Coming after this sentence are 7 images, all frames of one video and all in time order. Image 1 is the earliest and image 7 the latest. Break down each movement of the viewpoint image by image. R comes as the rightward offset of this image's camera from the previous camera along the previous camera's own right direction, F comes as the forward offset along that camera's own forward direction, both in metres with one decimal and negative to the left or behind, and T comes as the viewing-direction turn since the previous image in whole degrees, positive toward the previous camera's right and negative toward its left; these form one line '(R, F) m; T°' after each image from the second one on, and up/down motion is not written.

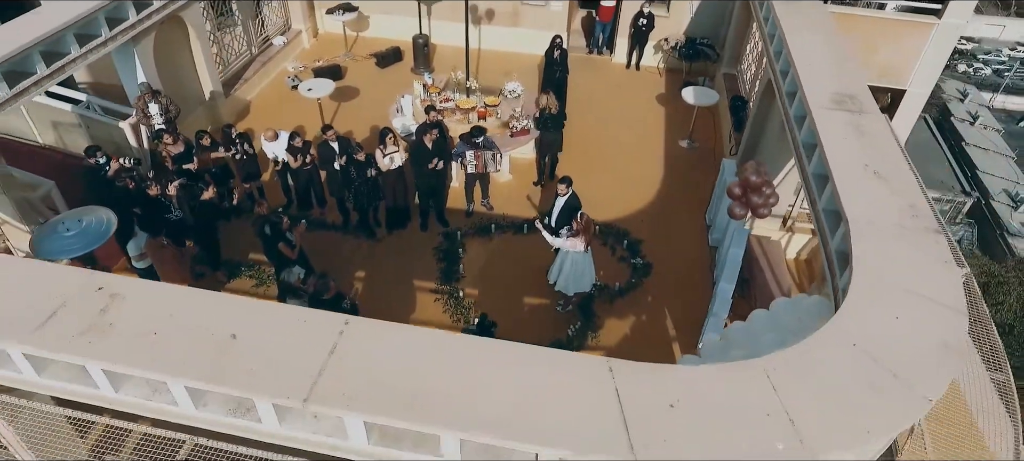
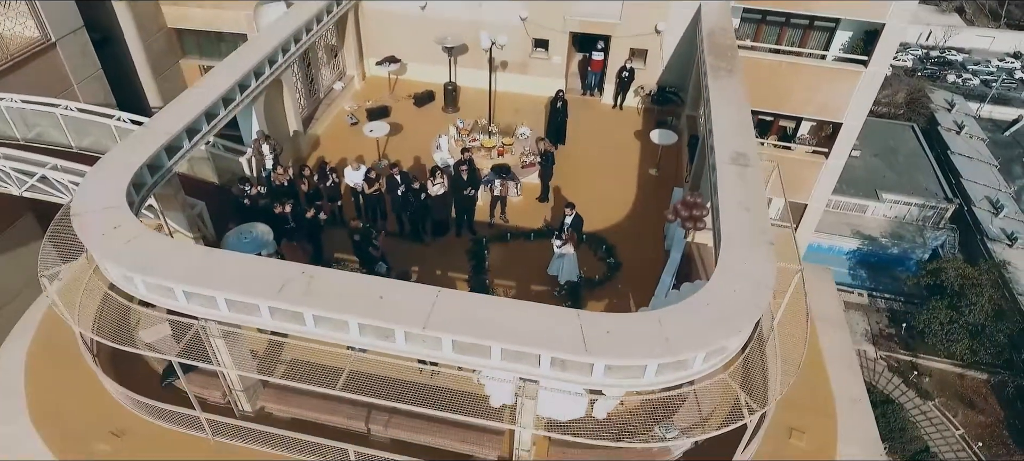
(-0.2, -3.5) m; 0°
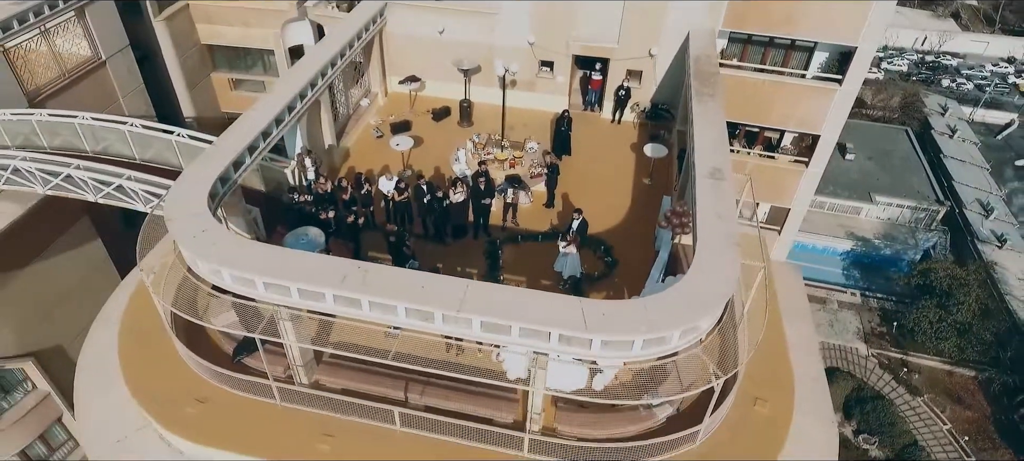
(-0.2, -1.9) m; 0°
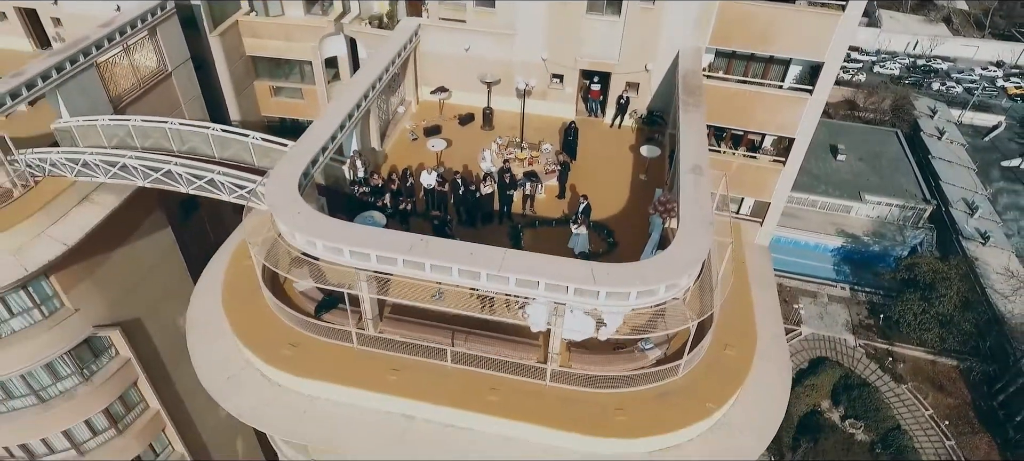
(-0.5, -3.1) m; 0°
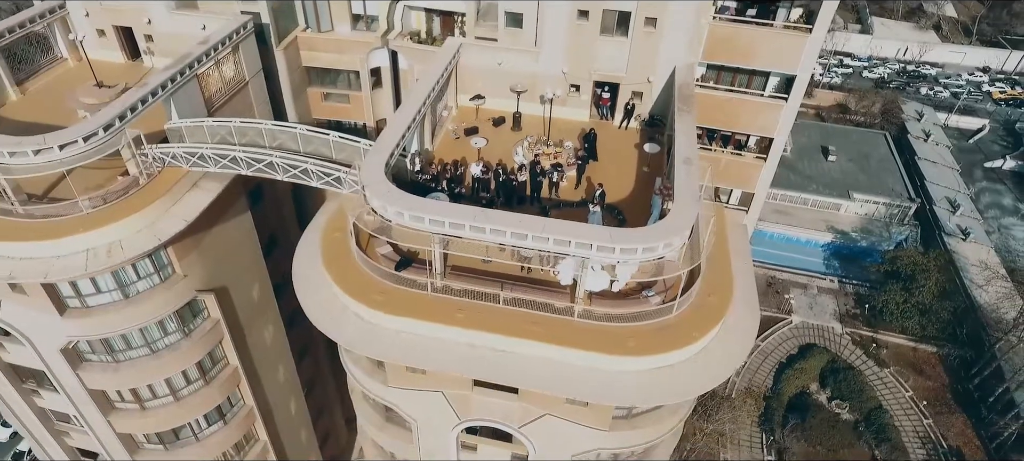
(-1.1, -4.4) m; 0°
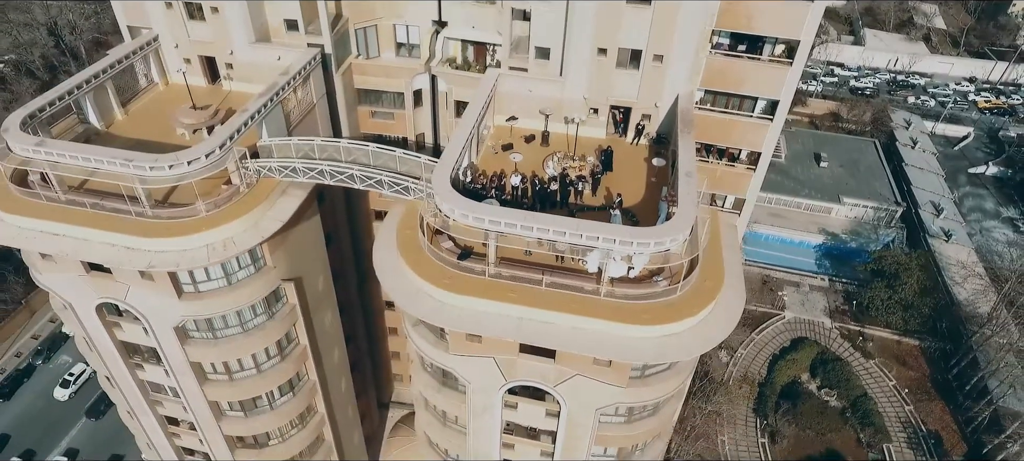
(-1.5, -5.1) m; 0°
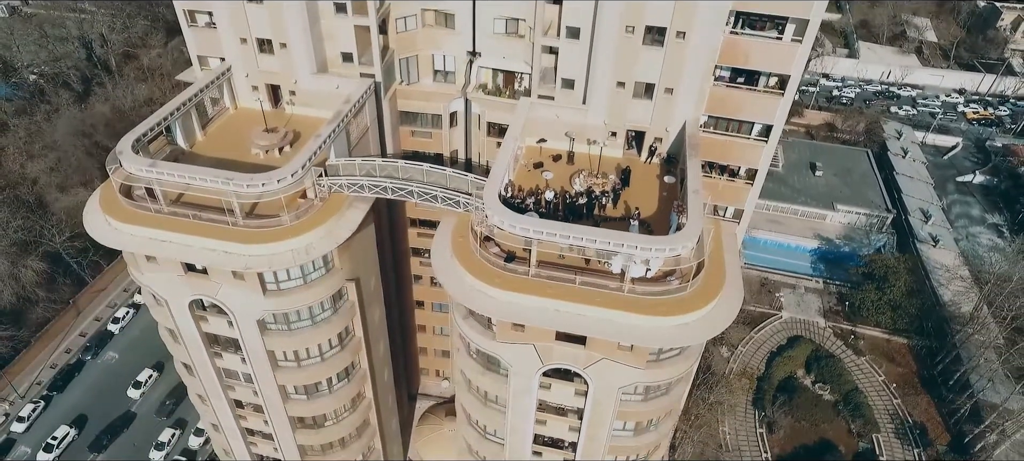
(-1.8, -4.9) m; 0°
